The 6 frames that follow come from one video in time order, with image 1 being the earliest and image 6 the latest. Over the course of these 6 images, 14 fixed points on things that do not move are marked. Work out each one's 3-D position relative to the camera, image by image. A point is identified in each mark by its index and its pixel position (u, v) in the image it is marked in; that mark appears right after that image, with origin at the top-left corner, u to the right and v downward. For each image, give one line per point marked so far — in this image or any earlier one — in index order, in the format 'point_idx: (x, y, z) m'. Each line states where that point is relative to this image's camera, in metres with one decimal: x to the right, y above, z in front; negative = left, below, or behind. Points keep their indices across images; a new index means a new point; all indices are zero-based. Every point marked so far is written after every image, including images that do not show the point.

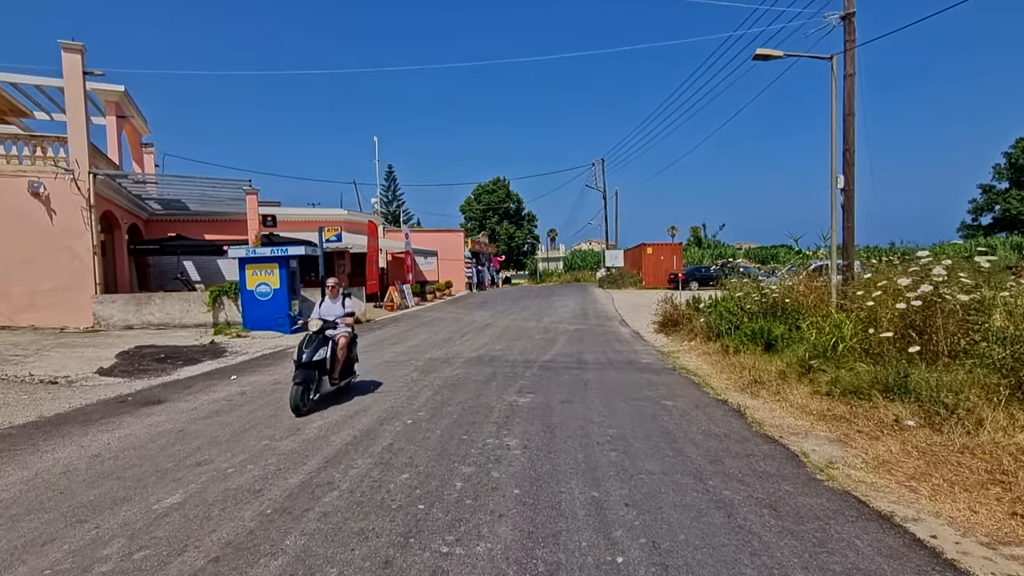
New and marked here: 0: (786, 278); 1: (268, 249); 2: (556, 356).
0: (+6.3, +0.2, +11.0) m
1: (-7.5, +1.2, +14.7) m
2: (+1.0, -1.5, +10.7) m
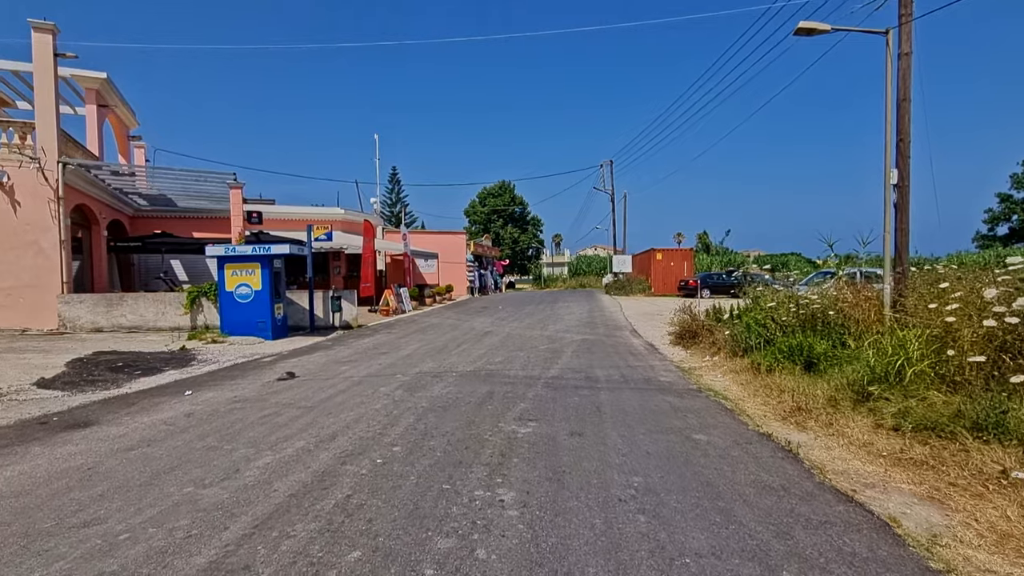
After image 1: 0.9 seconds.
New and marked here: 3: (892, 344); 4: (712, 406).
0: (+6.4, 0.0, +9.7) m
1: (-7.4, +1.2, +13.5) m
2: (+1.0, -1.7, +9.4) m
3: (+5.7, -0.8, +7.1) m
4: (+3.1, -1.8, +7.4) m
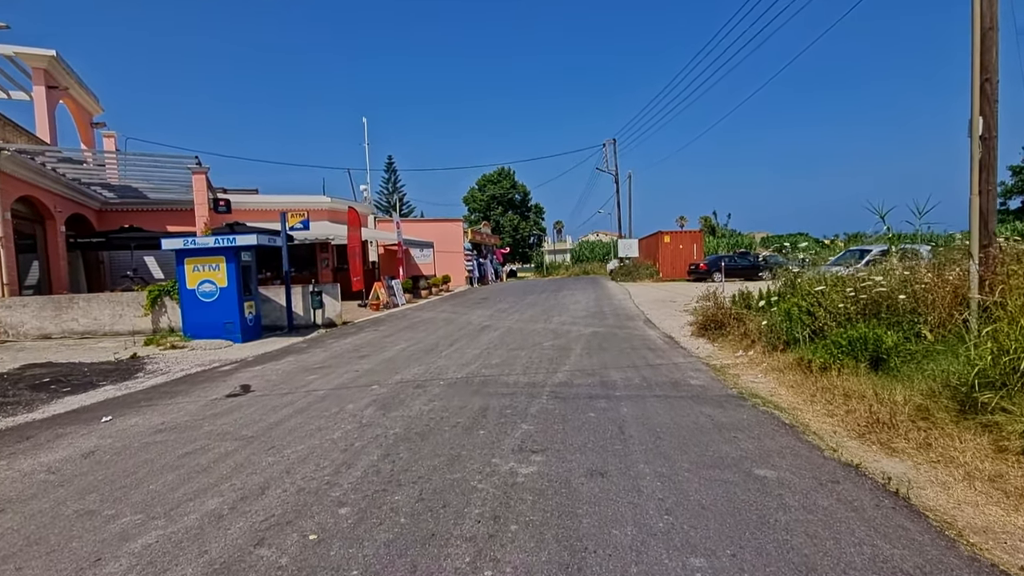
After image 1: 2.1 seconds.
0: (+6.3, +0.3, +8.0) m
1: (-7.5, +1.2, +11.9) m
2: (+1.0, -1.5, +7.8) m
3: (+5.6, -0.6, +5.5) m
4: (+3.1, -1.6, +5.9) m
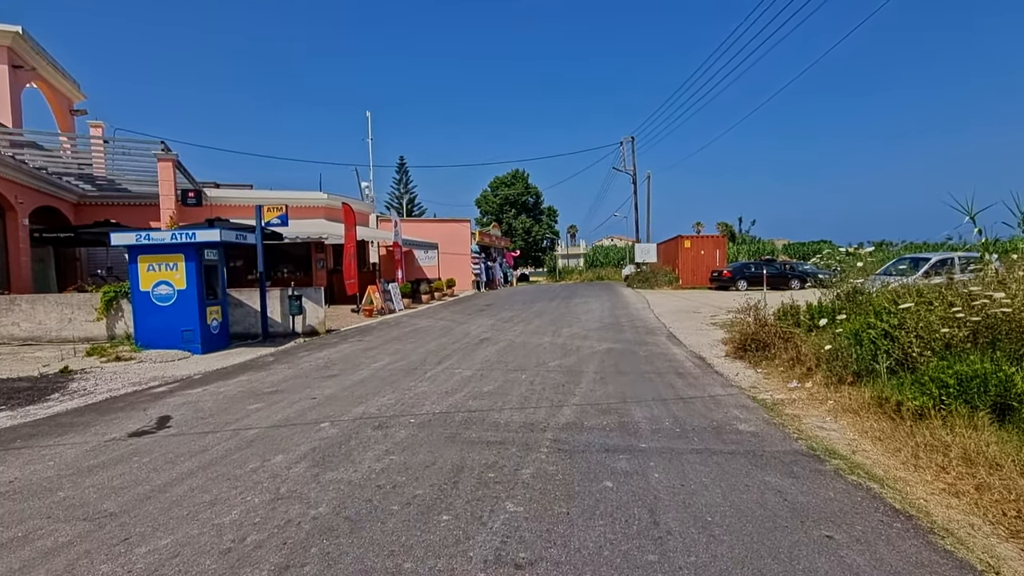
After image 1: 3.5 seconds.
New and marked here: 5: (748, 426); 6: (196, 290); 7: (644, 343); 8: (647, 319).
0: (+6.3, +0.1, +6.1) m
1: (-7.4, +1.2, +10.4) m
2: (+0.9, -1.6, +6.0) m
3: (+5.5, -0.8, +3.6) m
4: (+3.0, -1.8, +4.0) m
5: (+2.9, -1.7, +5.8) m
6: (-6.9, 0.0, +10.5) m
7: (+3.2, -1.3, +11.5) m
8: (+4.3, -1.0, +15.3) m
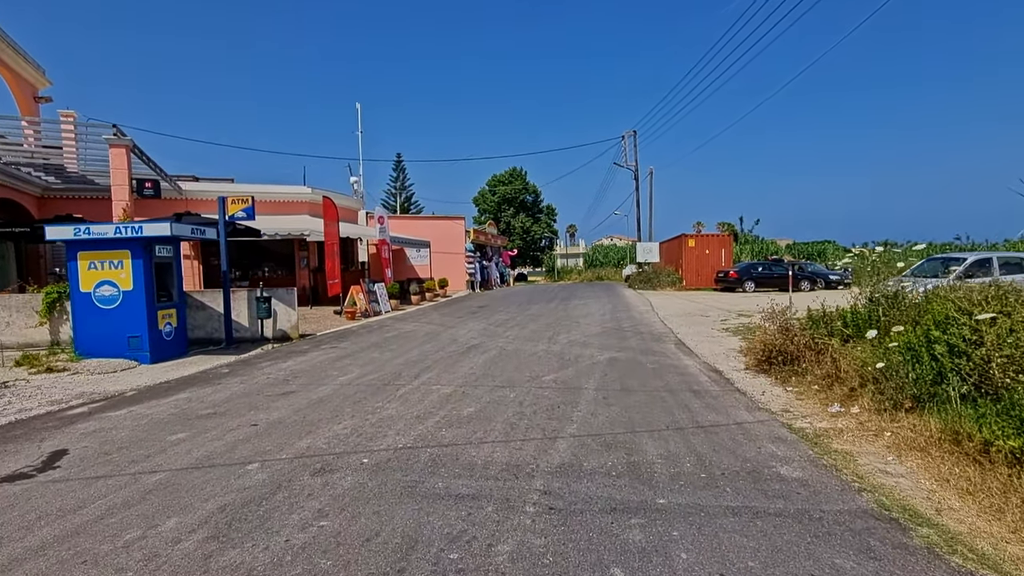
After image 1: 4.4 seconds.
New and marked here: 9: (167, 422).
0: (+6.1, 0.0, +4.9) m
1: (-7.6, +1.2, +9.1) m
2: (+0.7, -1.7, +4.8) m
3: (+5.3, -0.8, +2.4) m
4: (+2.8, -1.8, +2.8) m
5: (+2.7, -1.7, +4.6) m
6: (-7.1, 0.0, +9.2) m
7: (+3.0, -1.4, +10.3) m
8: (+4.1, -1.0, +14.0) m
9: (-4.2, -1.6, +5.8) m
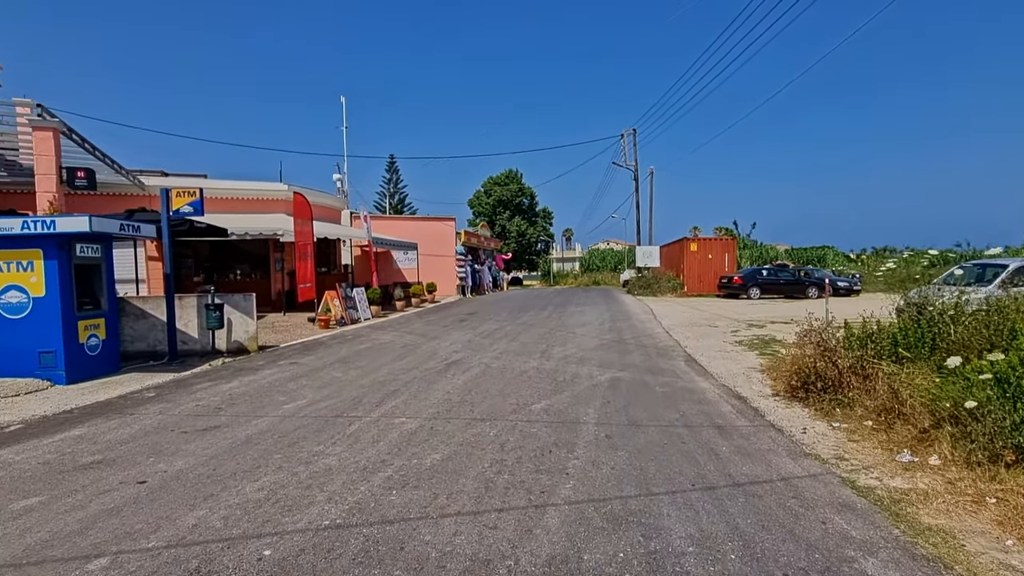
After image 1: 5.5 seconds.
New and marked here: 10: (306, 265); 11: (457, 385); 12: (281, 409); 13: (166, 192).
0: (+5.9, -0.1, +3.5) m
1: (-7.8, +1.1, +7.7) m
2: (+0.5, -1.8, +3.4) m
3: (+5.1, -1.0, +1.0) m
4: (+2.6, -1.9, +1.4) m
5: (+2.5, -1.9, +3.2) m
6: (-7.3, -0.1, +7.8) m
7: (+2.7, -1.5, +8.9) m
8: (+3.8, -1.2, +12.7) m
9: (-4.4, -1.7, +4.4) m
10: (-6.6, +0.8, +15.6) m
11: (-0.9, -1.6, +7.7) m
12: (-3.1, -1.6, +6.5) m
13: (-7.0, +1.9, +9.8) m
